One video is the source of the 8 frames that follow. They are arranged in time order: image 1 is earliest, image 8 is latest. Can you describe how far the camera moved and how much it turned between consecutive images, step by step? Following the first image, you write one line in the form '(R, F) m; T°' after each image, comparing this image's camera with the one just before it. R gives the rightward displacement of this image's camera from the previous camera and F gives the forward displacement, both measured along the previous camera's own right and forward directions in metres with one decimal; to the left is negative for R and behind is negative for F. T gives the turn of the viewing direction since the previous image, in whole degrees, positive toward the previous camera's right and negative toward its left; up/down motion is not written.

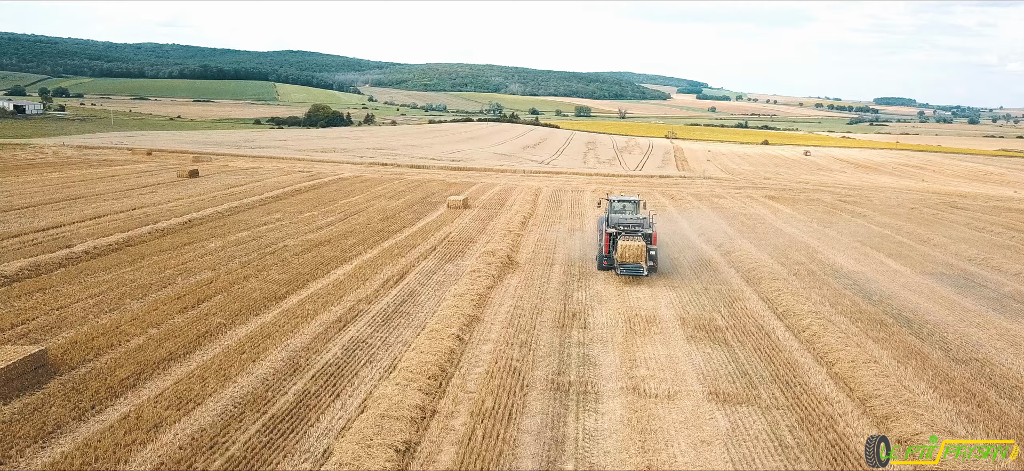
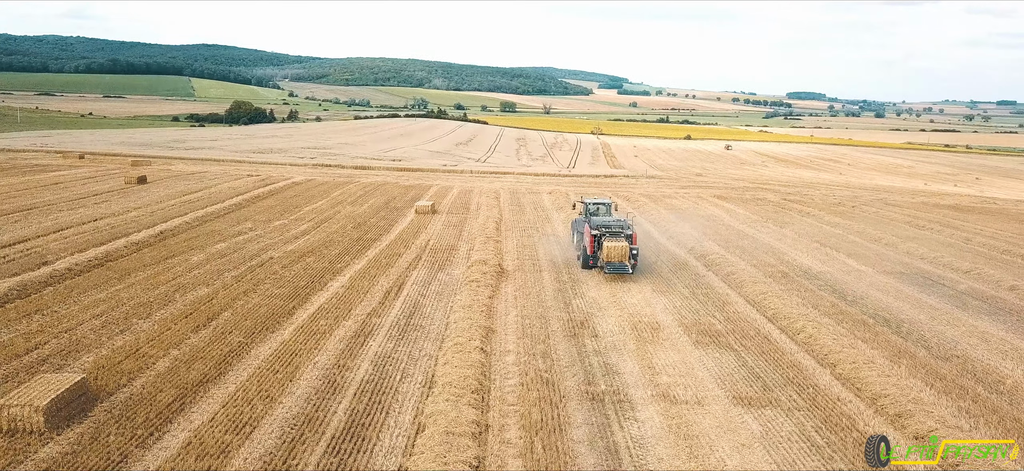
(-1.1, -0.3) m; +5°
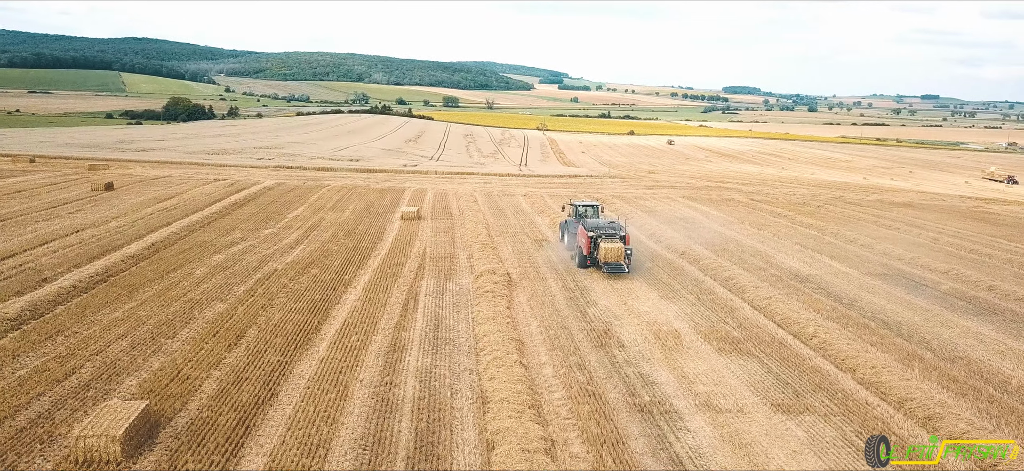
(-1.1, -0.2) m; +4°
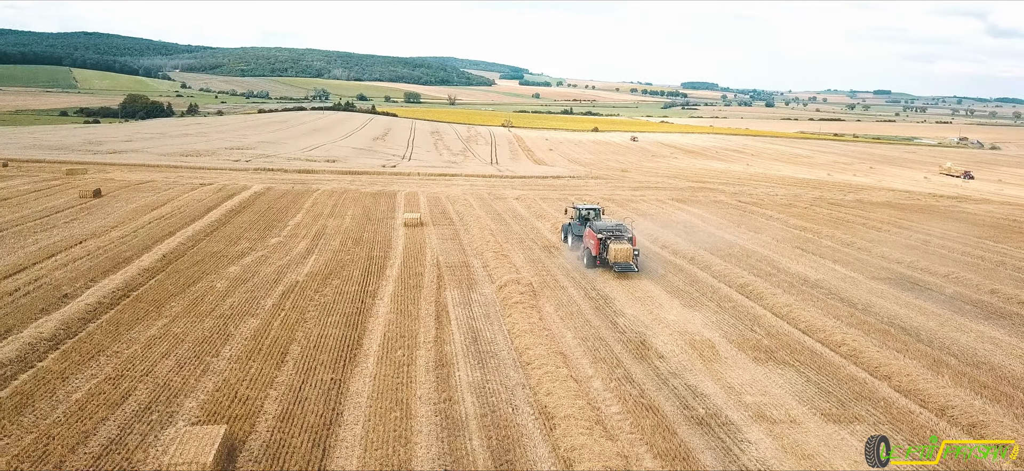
(-1.1, -0.2) m; +3°
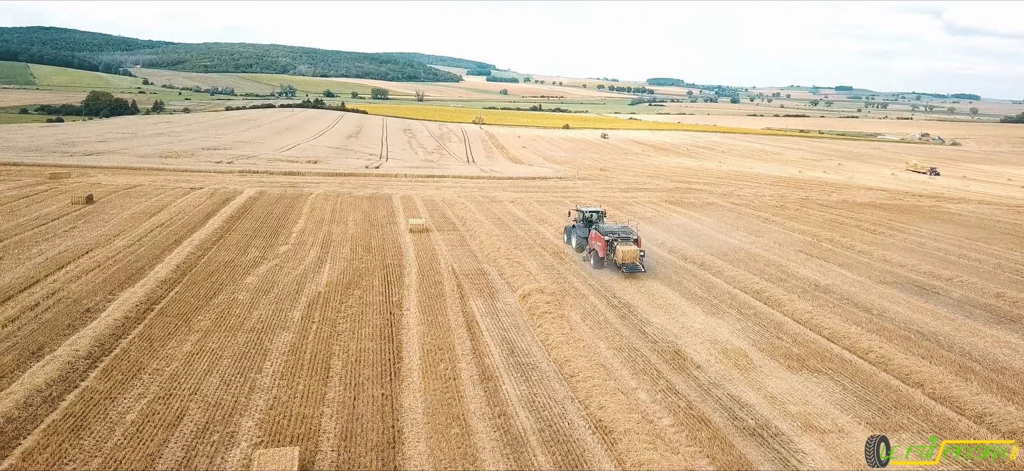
(-1.0, -0.1) m; +2°
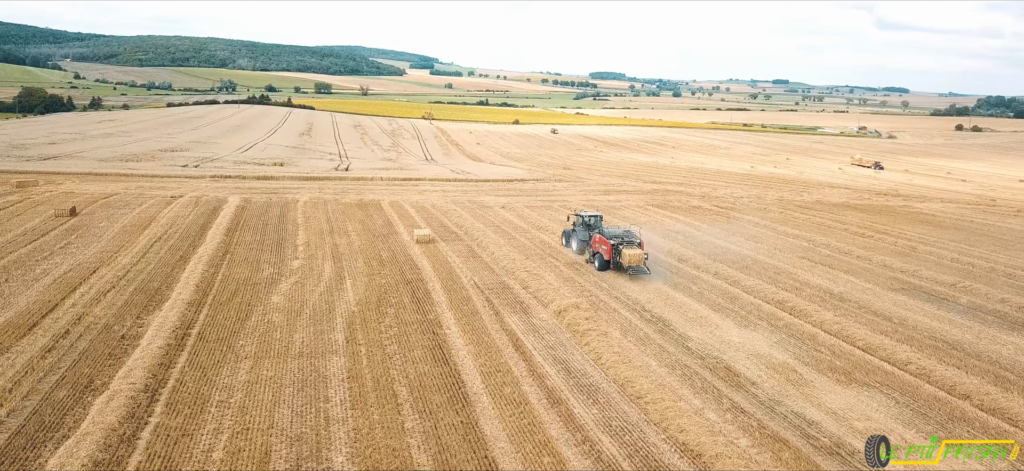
(-1.6, 0.0) m; +4°
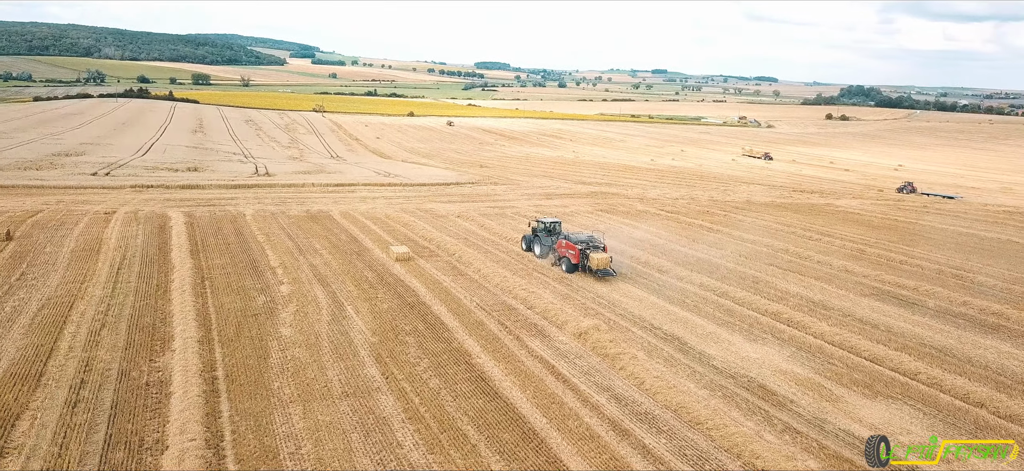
(-2.3, 0.0) m; +8°
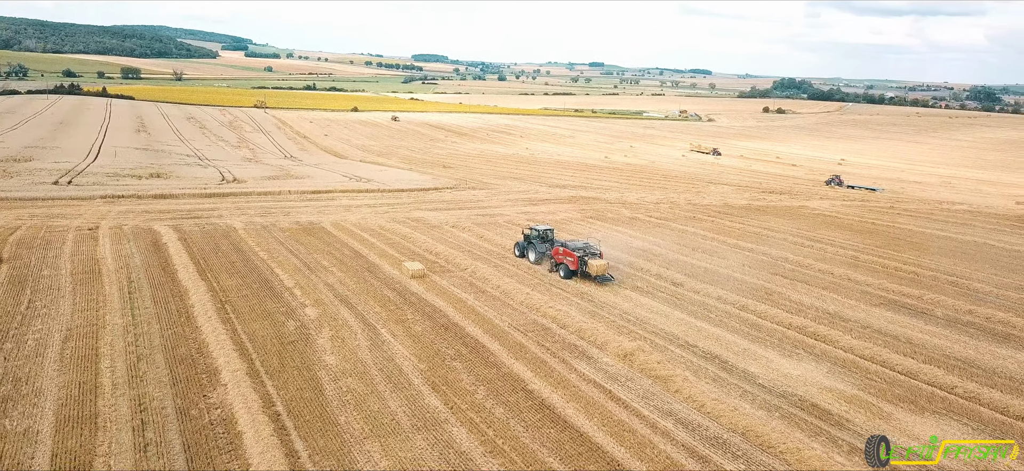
(-1.9, 0.0) m; +4°
